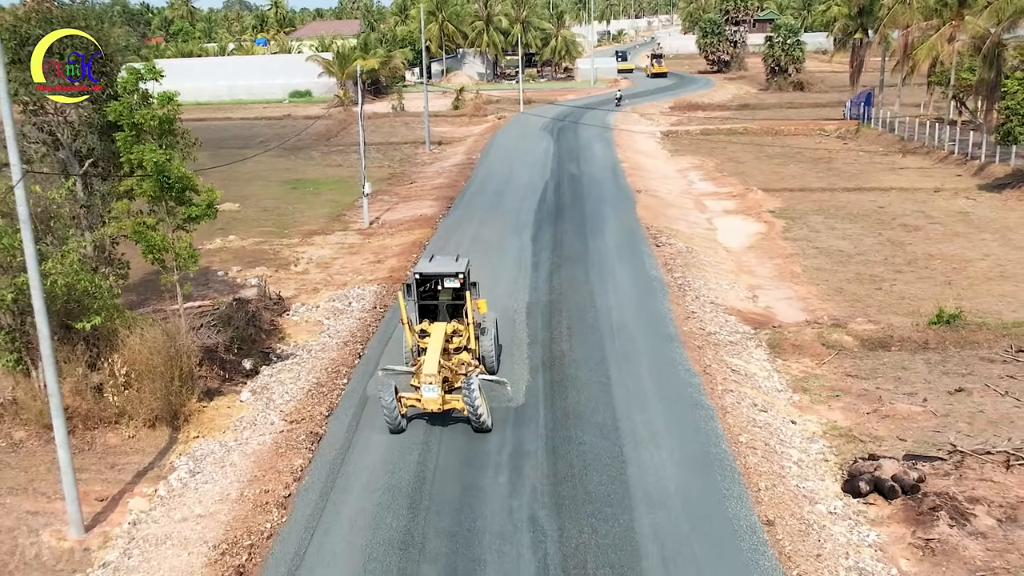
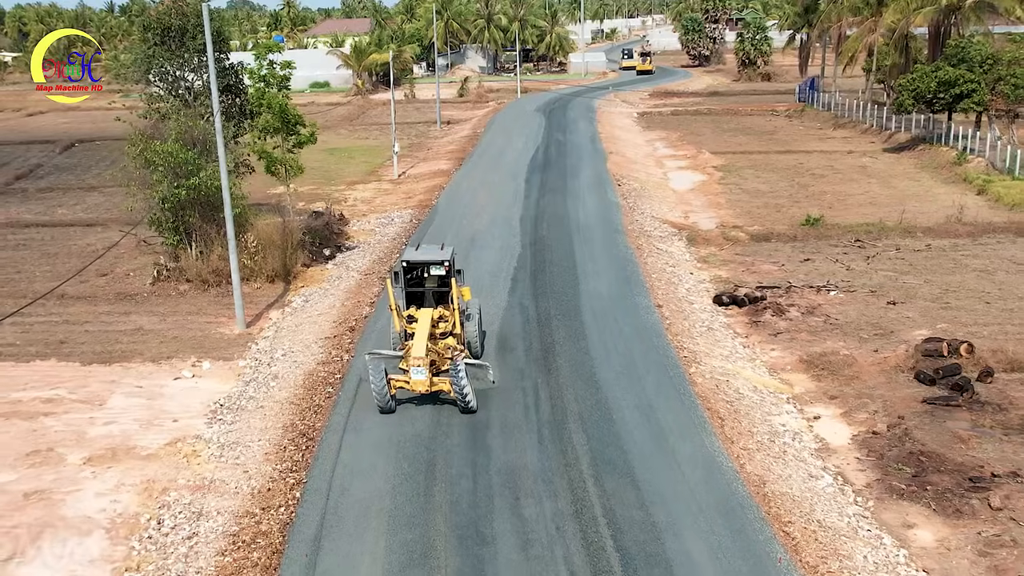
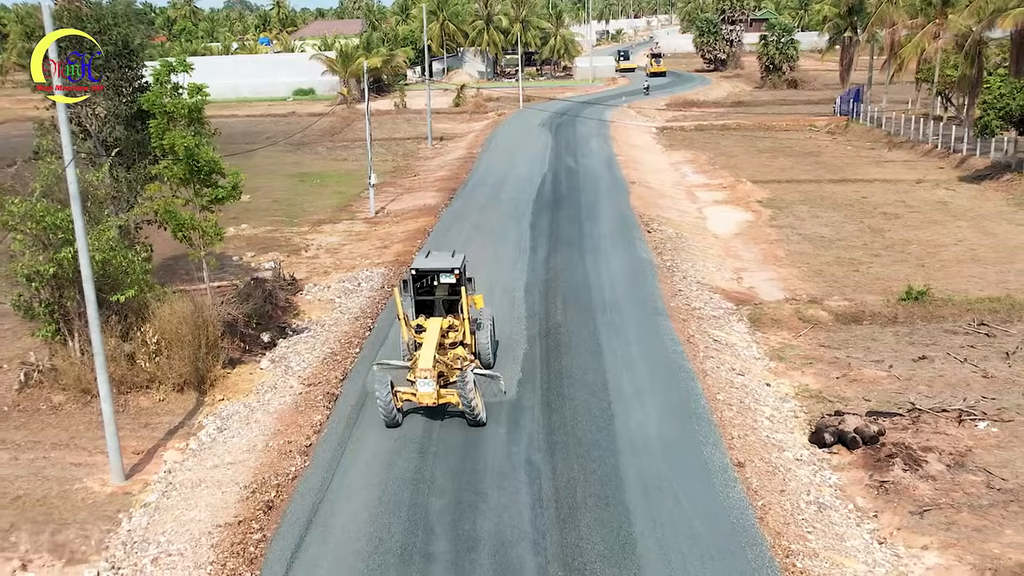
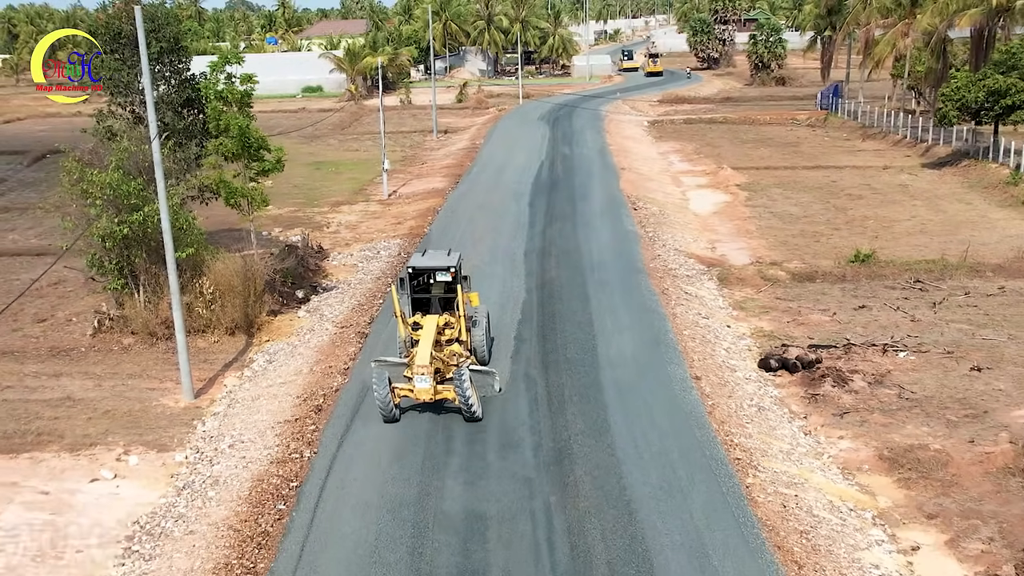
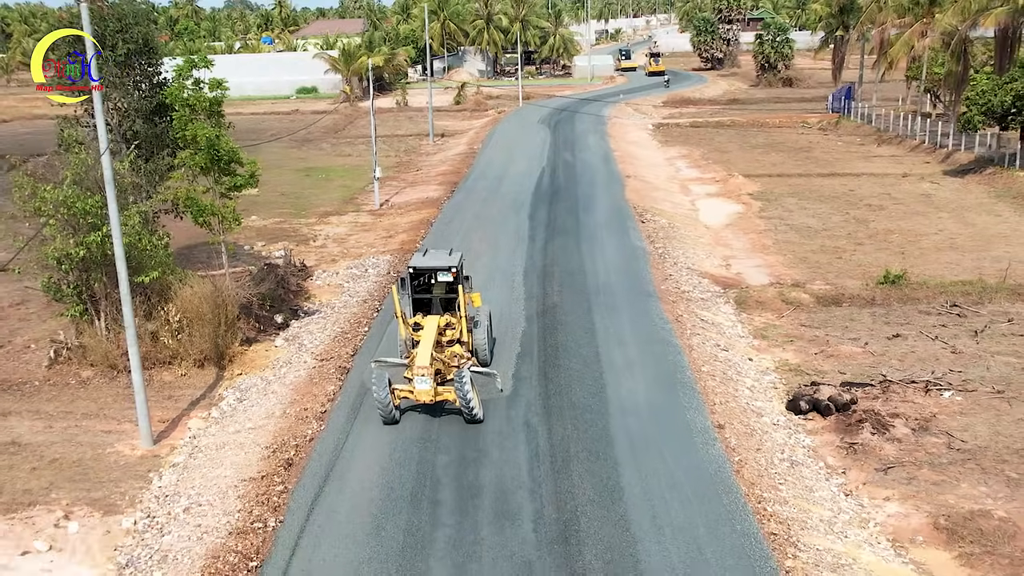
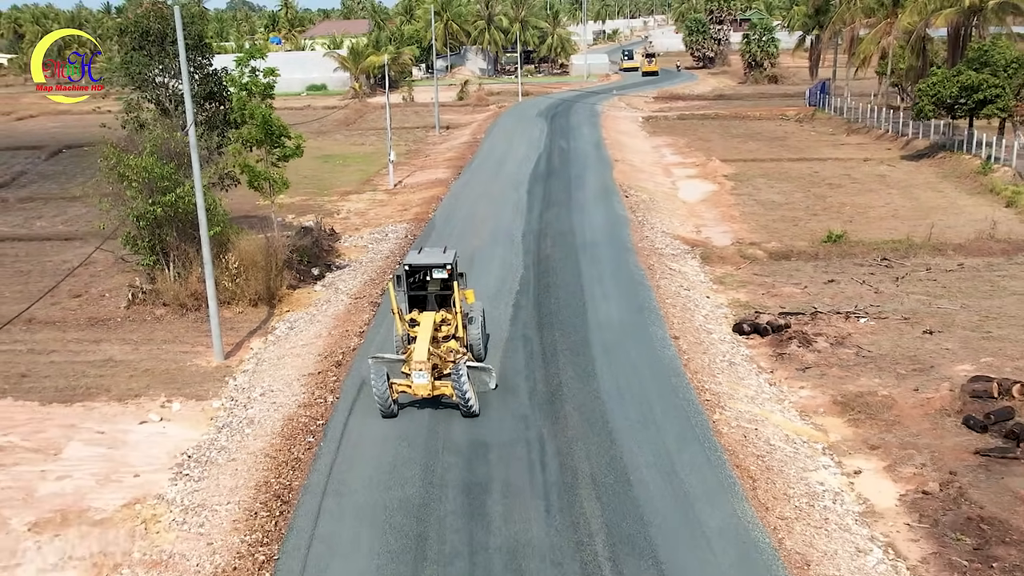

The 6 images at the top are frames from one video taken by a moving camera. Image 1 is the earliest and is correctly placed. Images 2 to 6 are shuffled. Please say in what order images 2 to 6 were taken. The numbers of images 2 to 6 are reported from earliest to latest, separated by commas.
3, 5, 4, 6, 2
